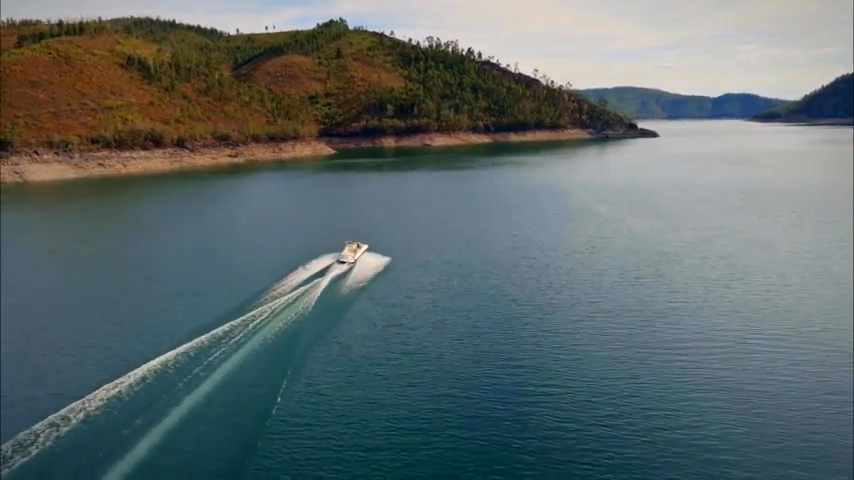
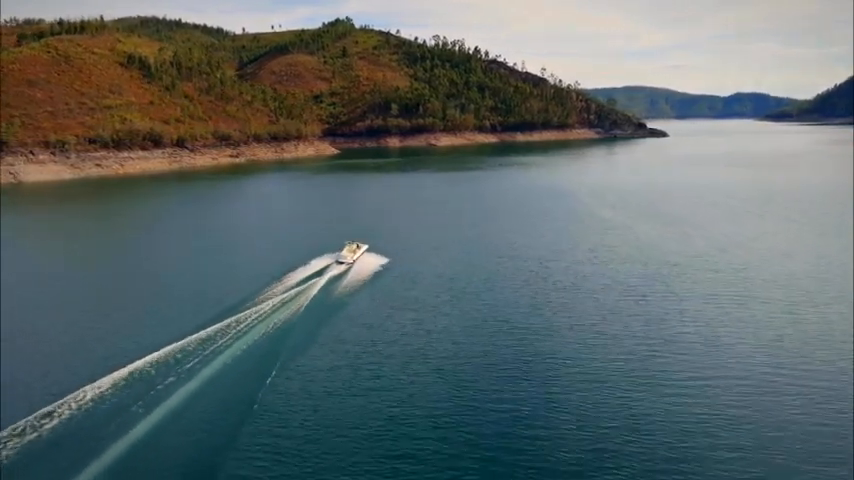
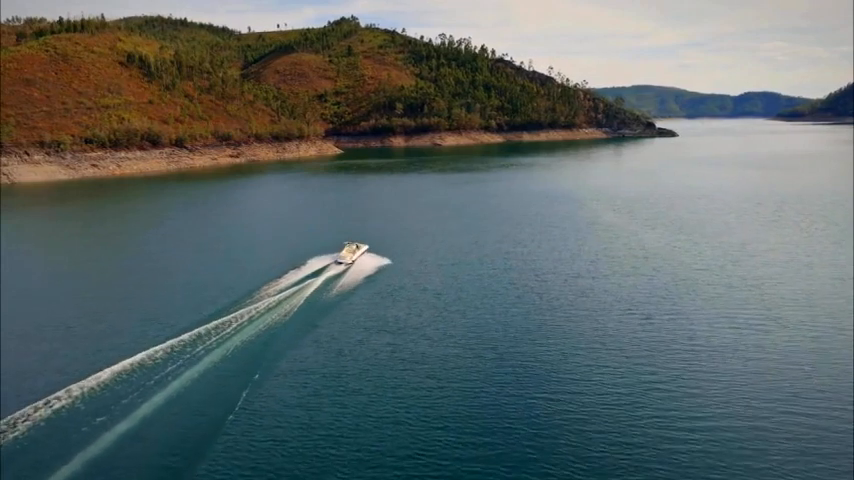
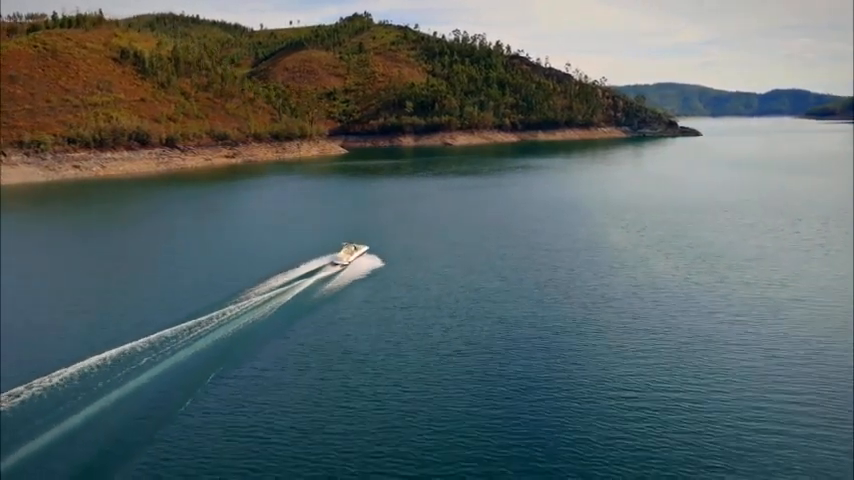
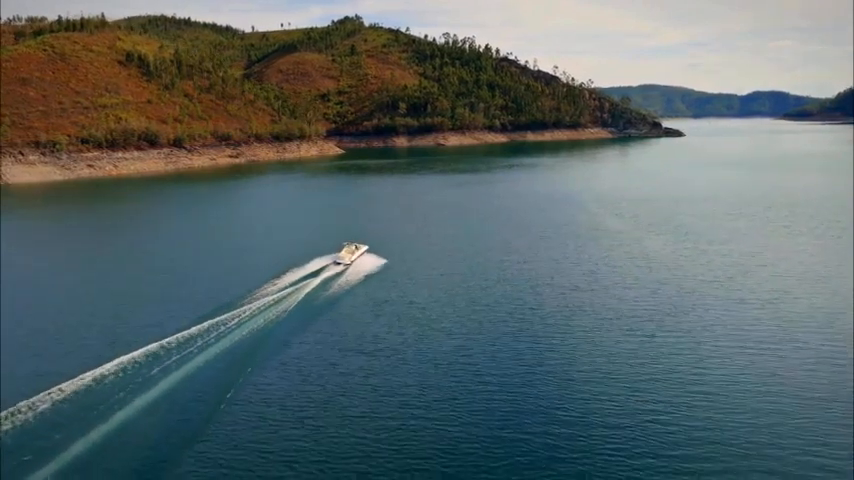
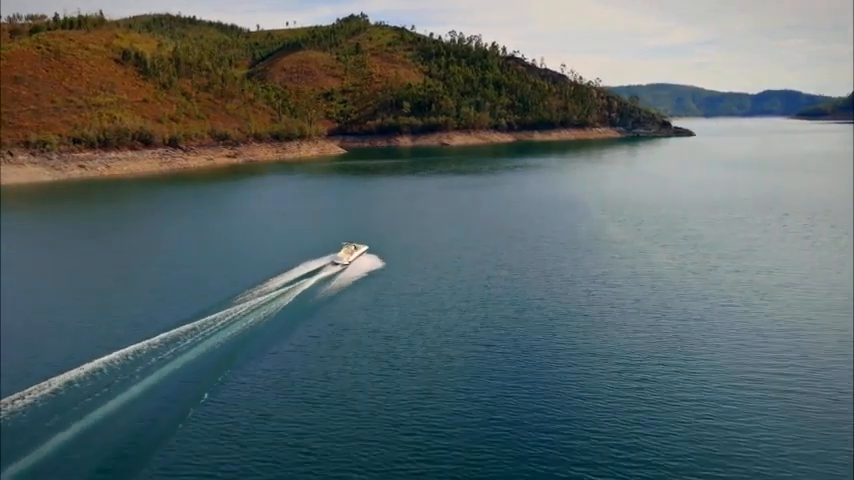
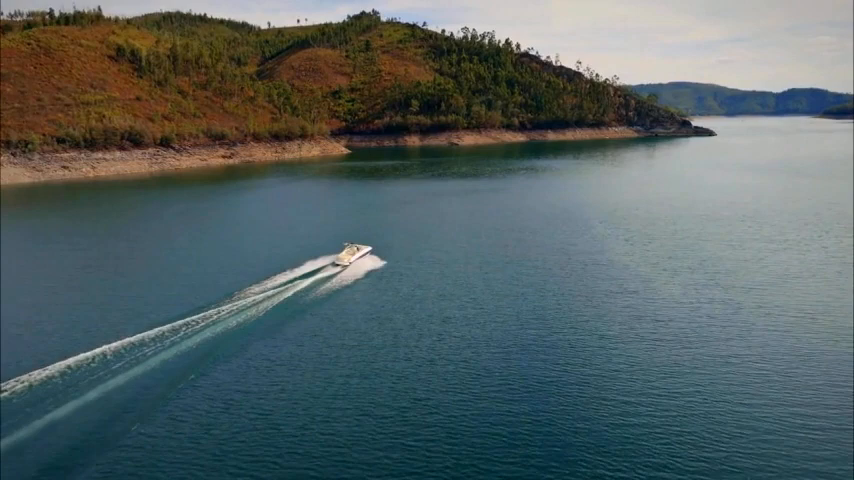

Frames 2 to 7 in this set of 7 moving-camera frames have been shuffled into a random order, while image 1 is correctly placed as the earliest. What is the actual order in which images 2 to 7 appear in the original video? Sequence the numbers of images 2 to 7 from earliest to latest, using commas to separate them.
2, 3, 5, 6, 4, 7
